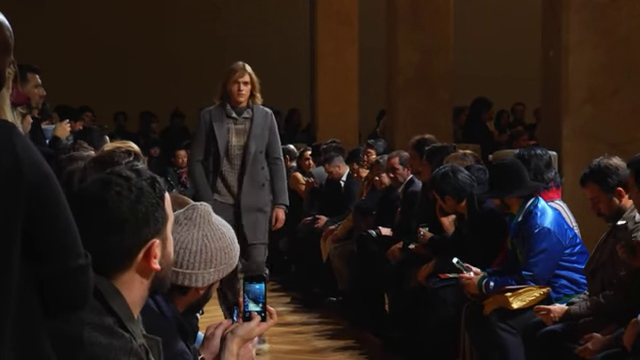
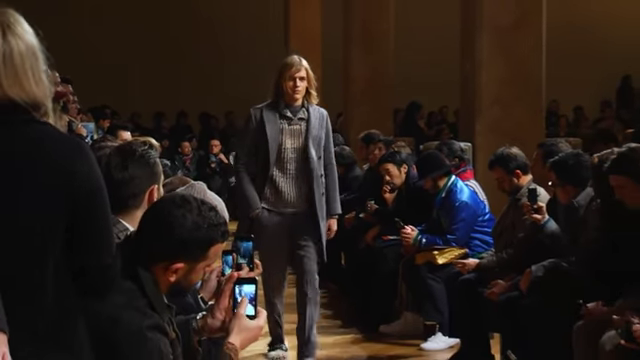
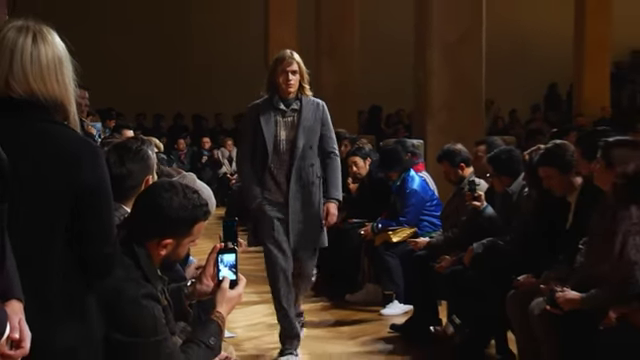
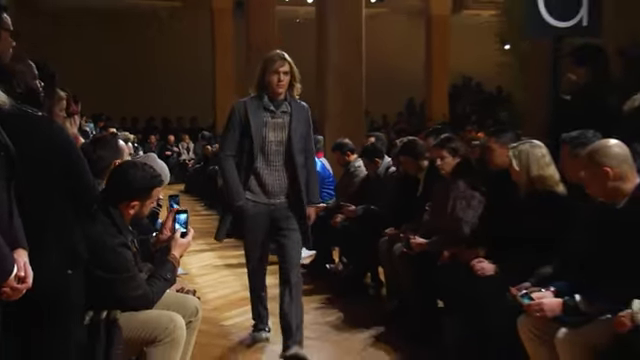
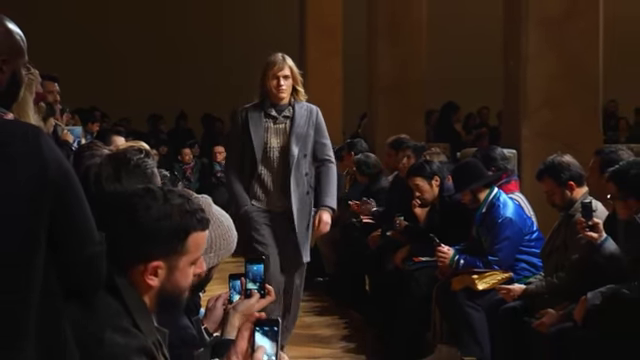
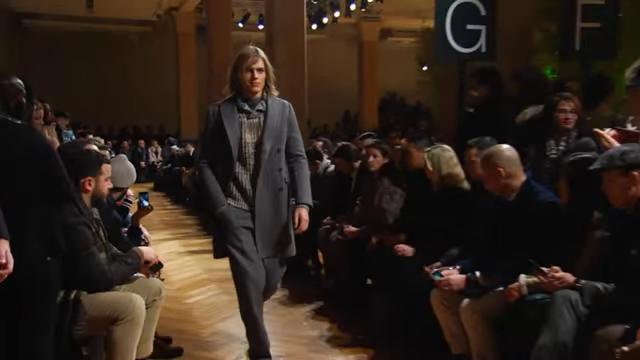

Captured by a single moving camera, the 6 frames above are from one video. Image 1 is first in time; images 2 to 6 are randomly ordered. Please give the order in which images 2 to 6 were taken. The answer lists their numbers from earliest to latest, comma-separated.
5, 2, 3, 4, 6
